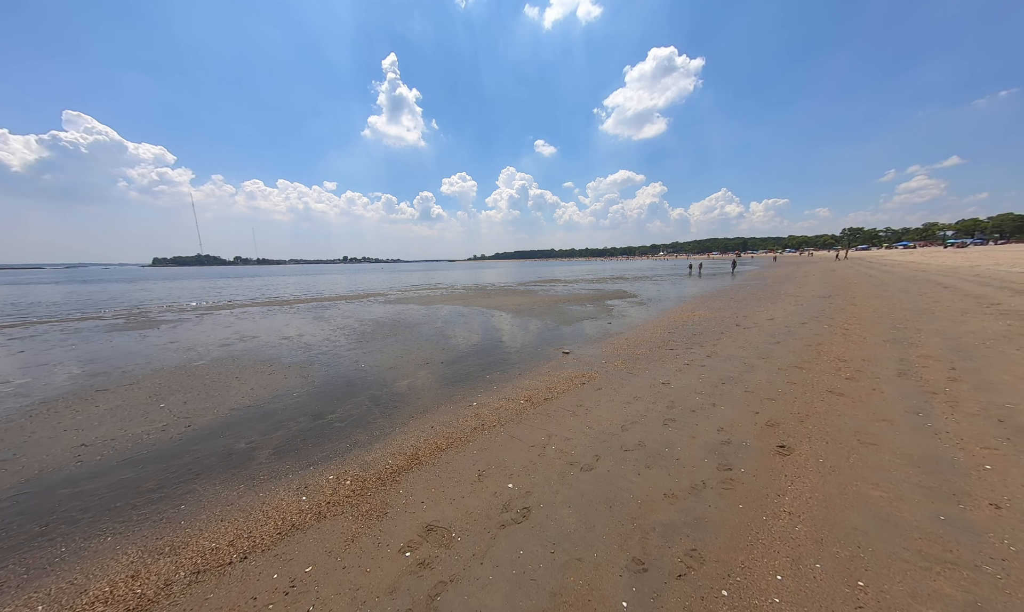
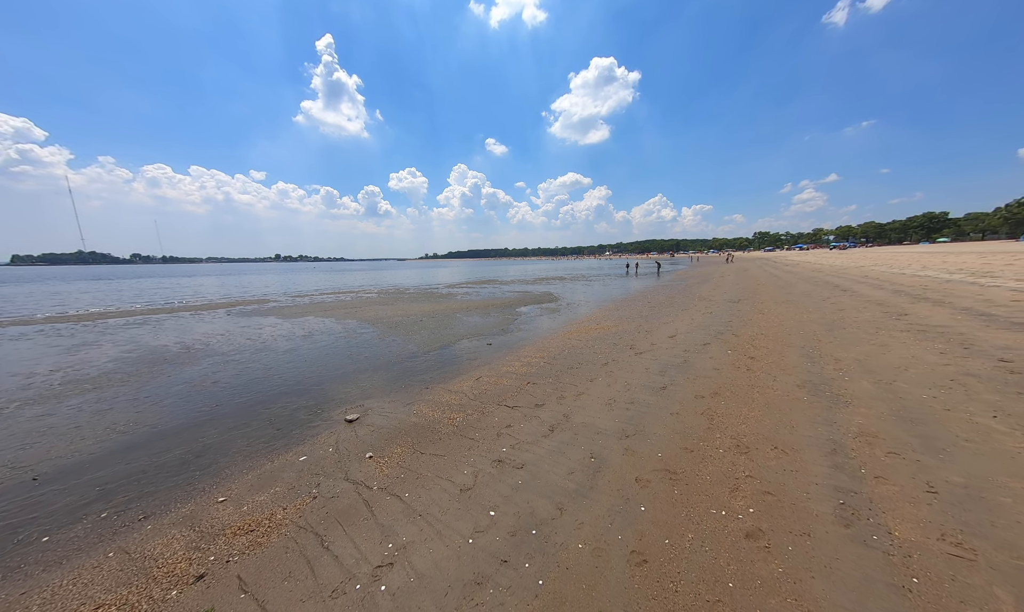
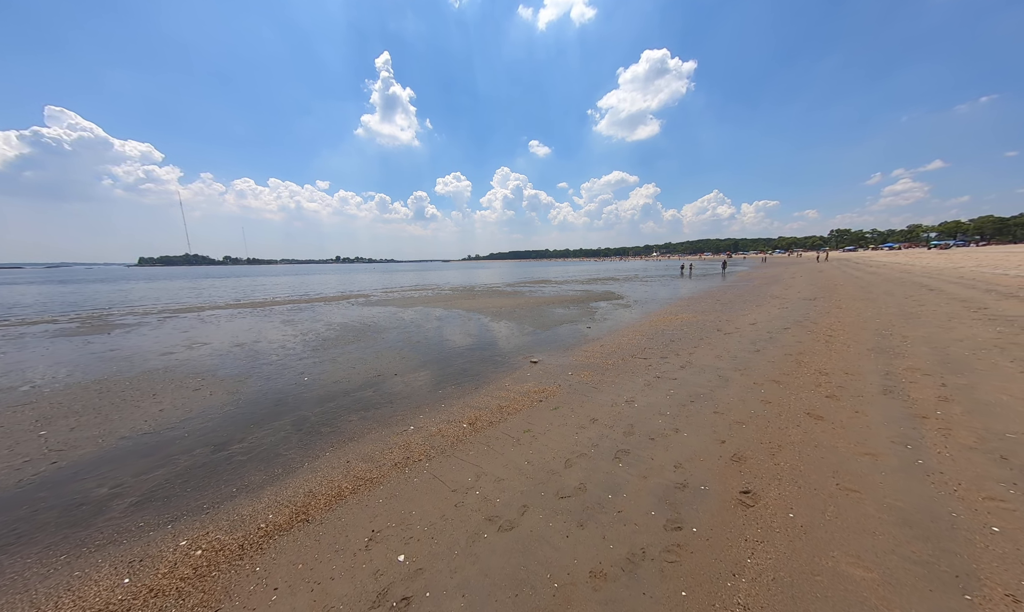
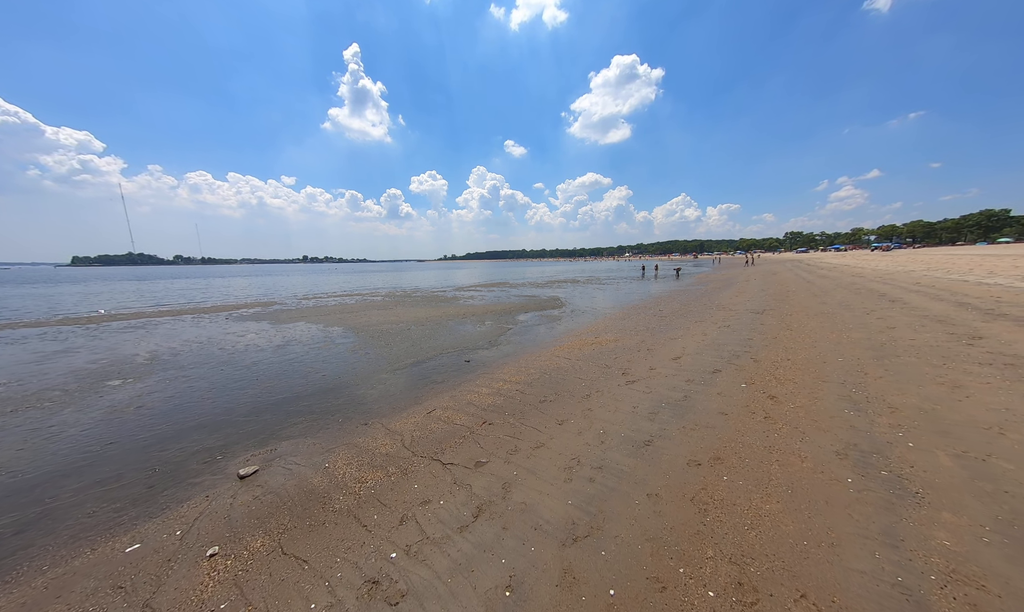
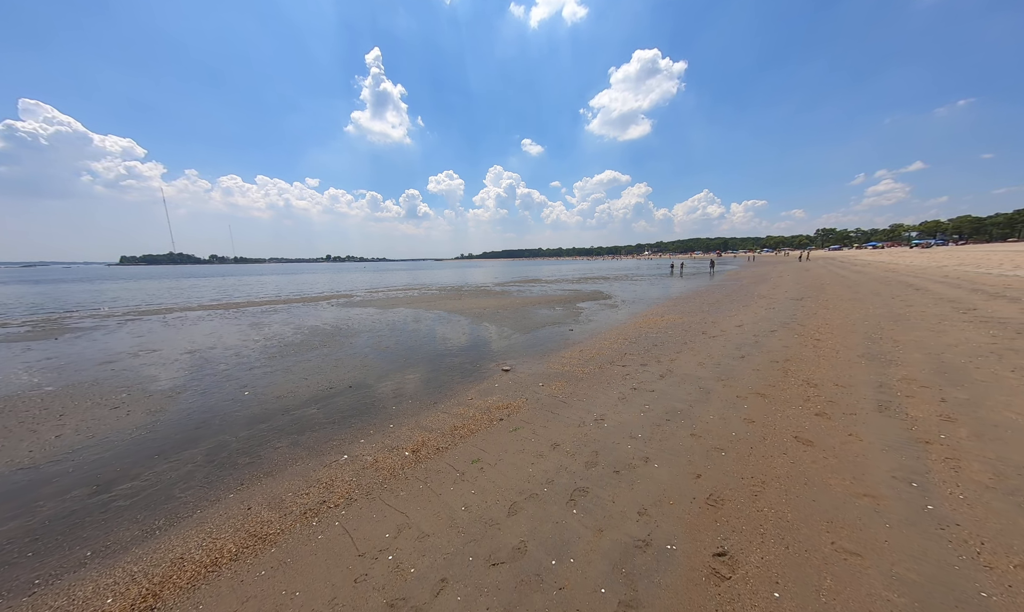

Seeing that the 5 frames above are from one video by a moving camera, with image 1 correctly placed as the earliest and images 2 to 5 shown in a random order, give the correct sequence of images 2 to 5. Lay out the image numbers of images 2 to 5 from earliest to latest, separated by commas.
3, 5, 2, 4
